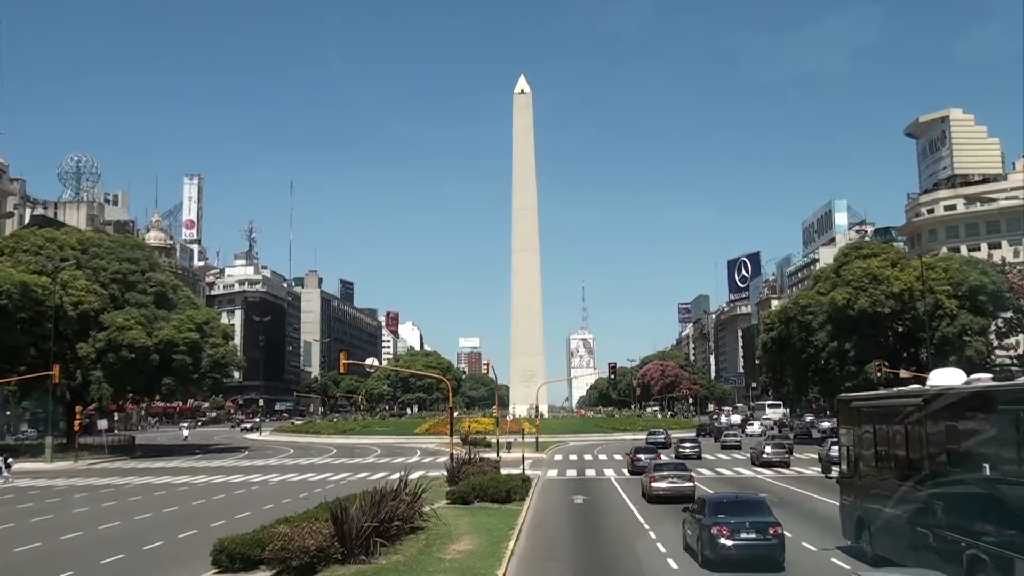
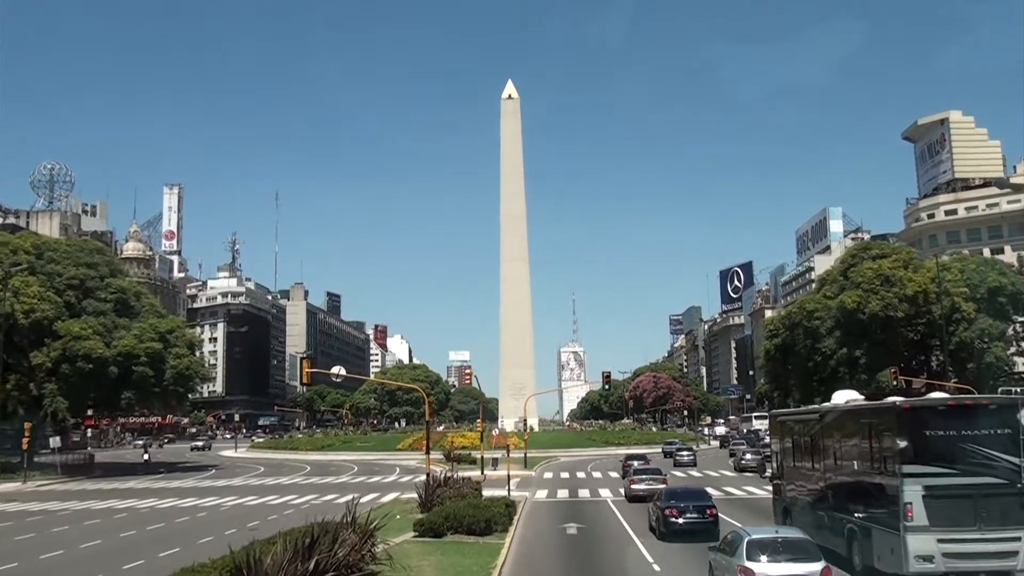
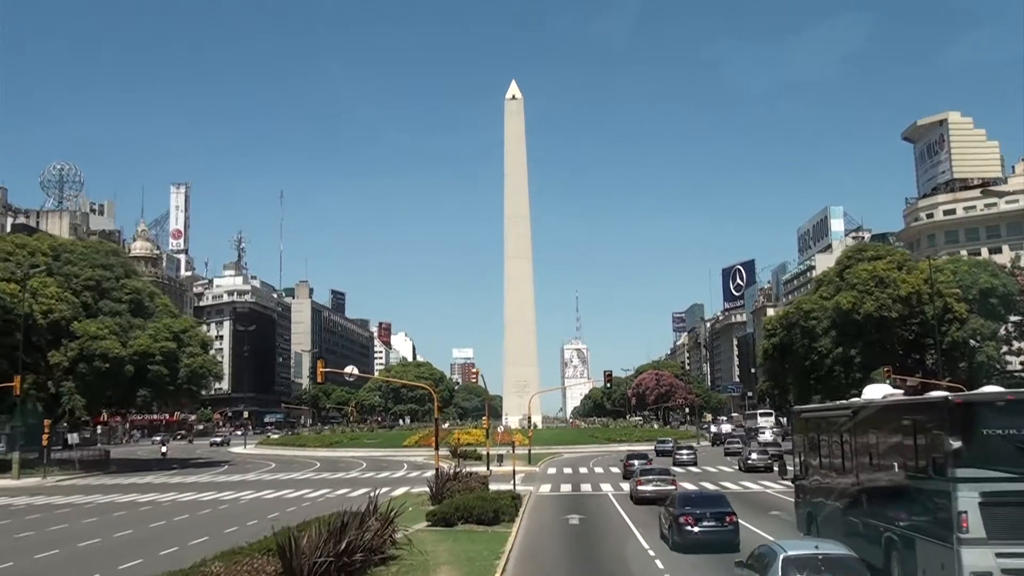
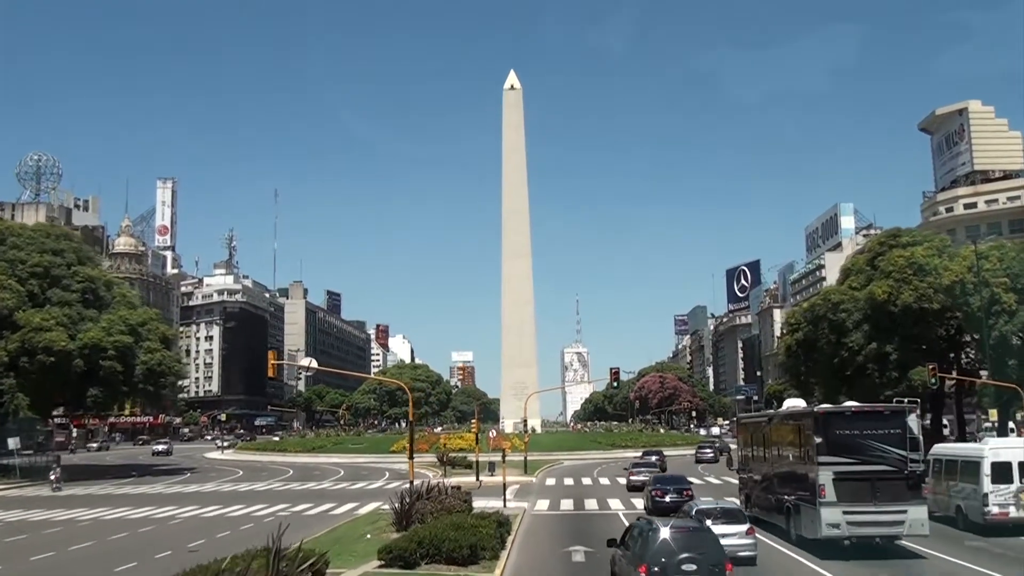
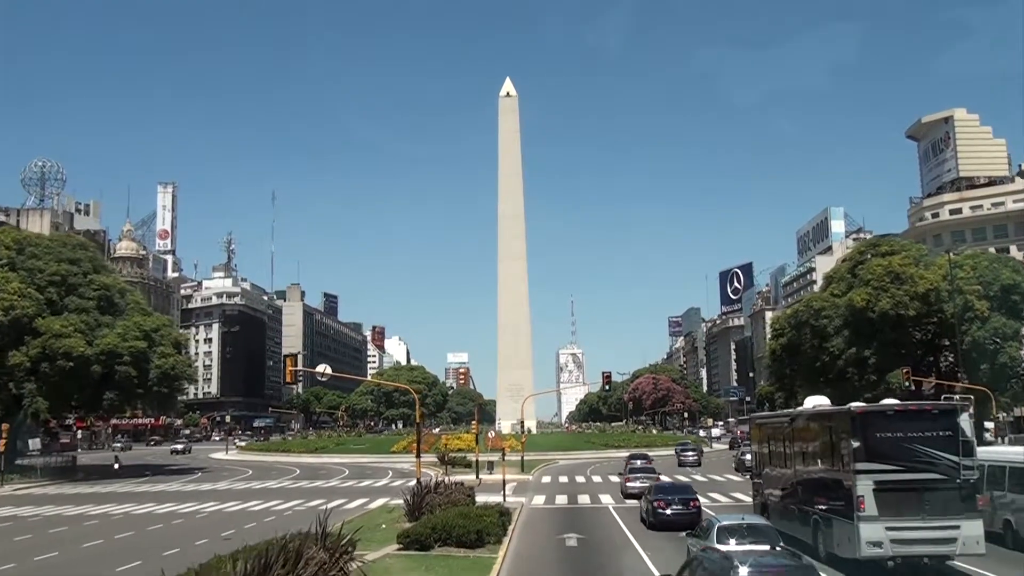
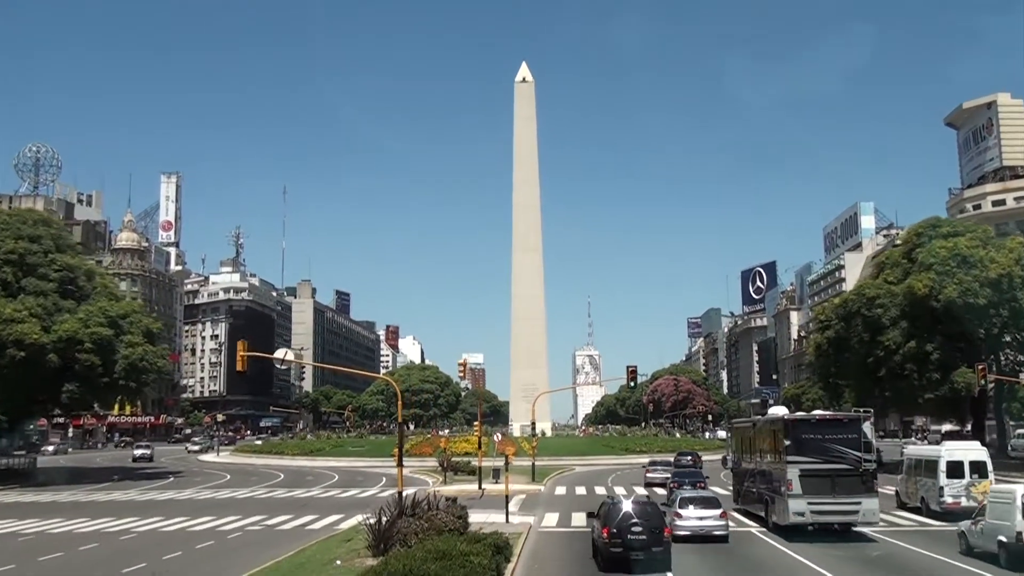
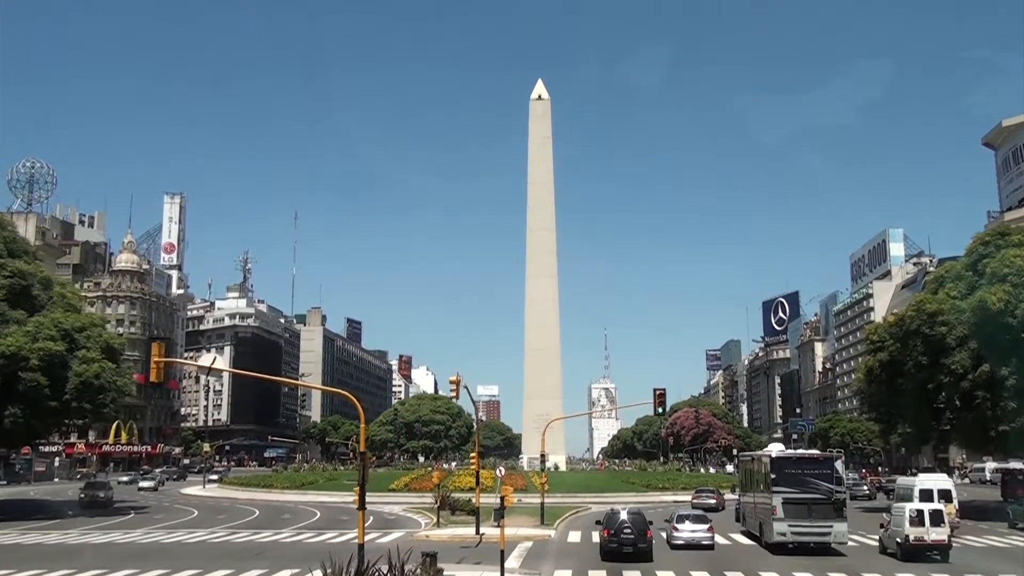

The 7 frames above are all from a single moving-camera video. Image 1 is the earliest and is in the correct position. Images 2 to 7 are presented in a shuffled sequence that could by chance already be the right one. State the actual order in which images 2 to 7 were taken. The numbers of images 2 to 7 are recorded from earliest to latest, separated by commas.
3, 2, 5, 4, 6, 7
